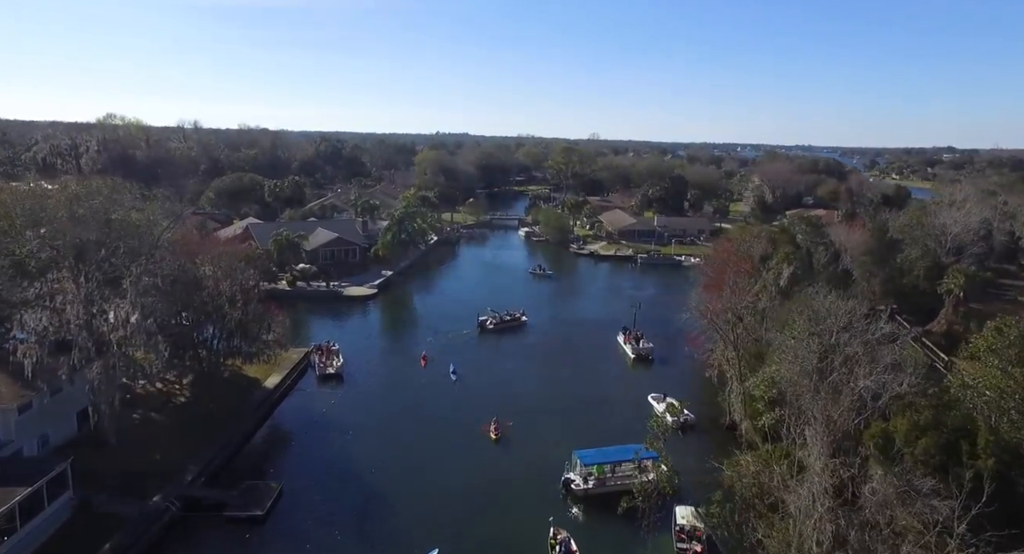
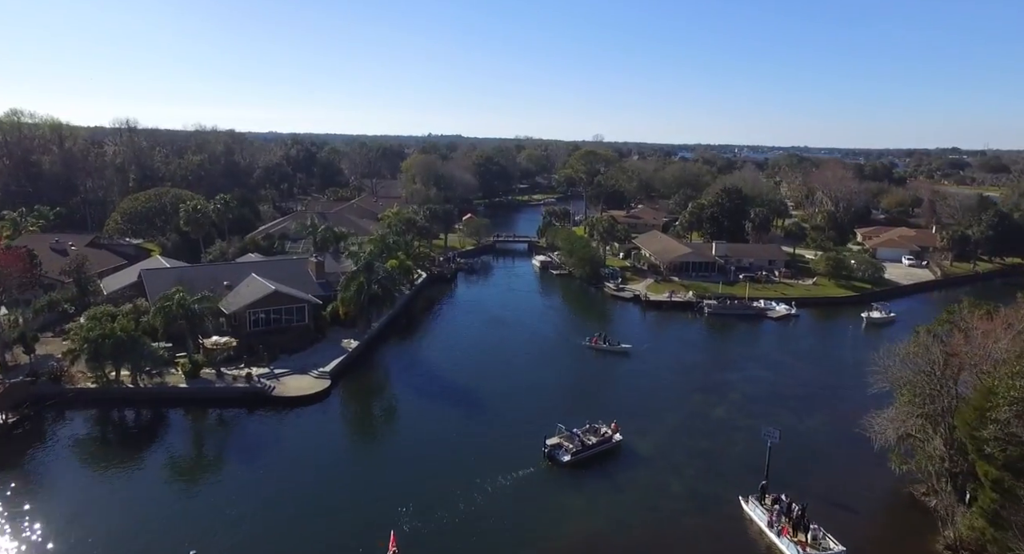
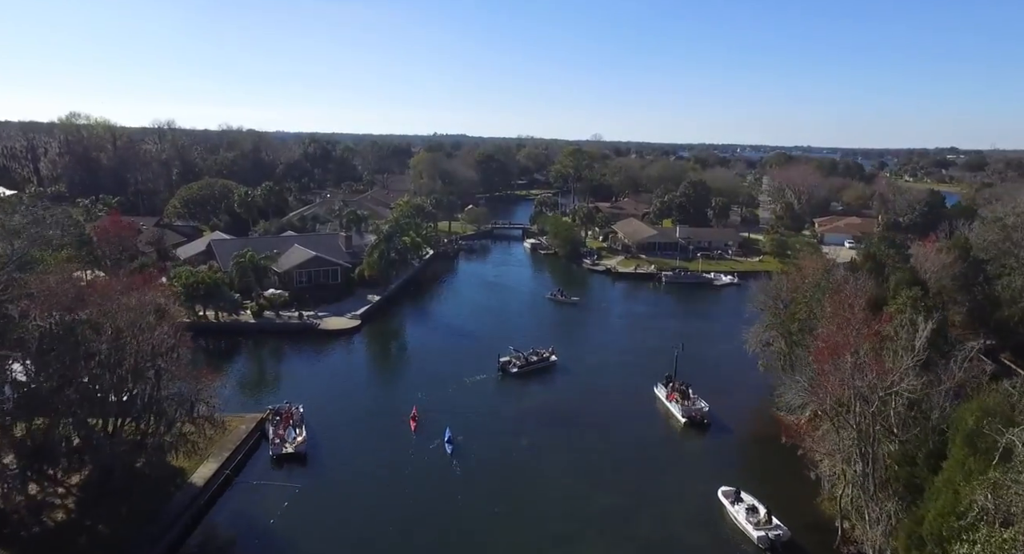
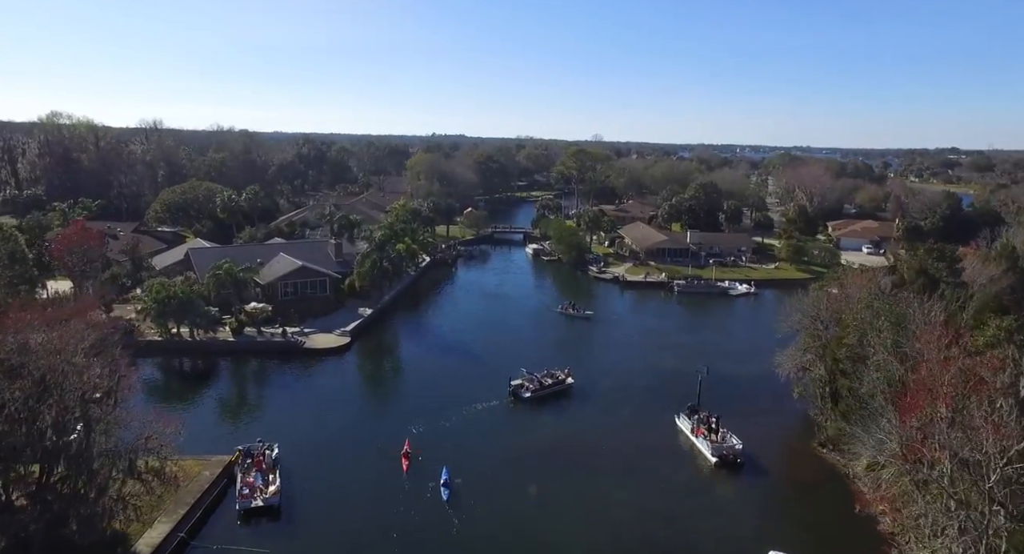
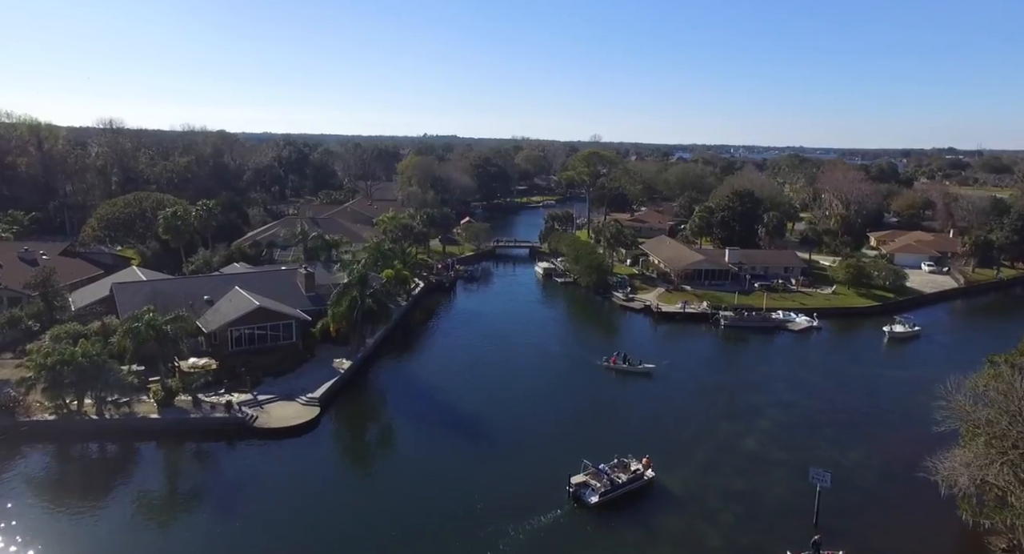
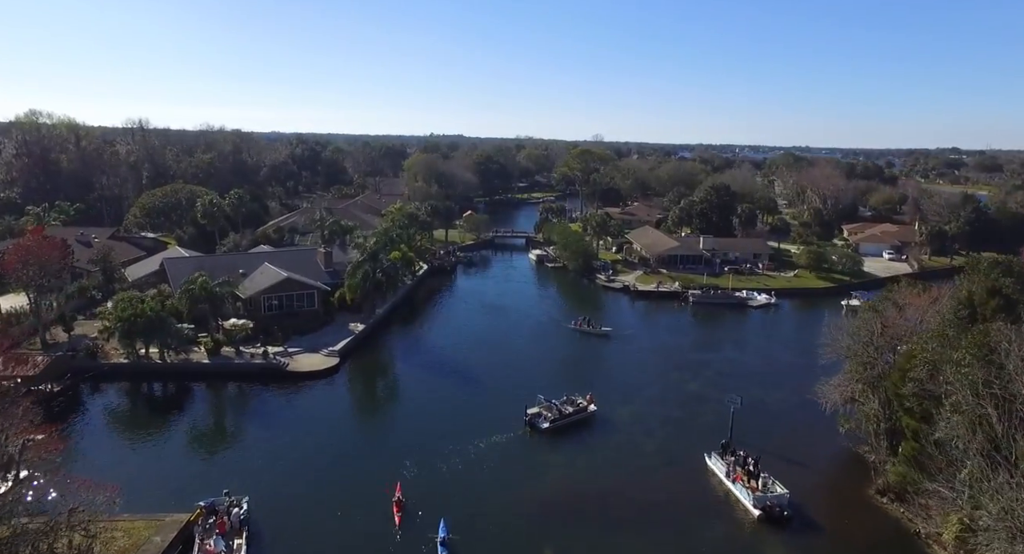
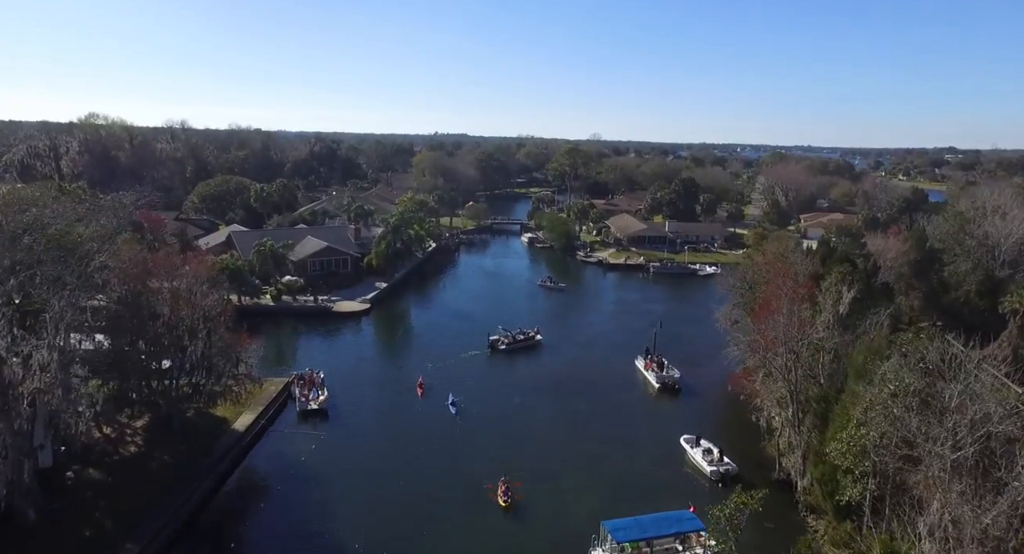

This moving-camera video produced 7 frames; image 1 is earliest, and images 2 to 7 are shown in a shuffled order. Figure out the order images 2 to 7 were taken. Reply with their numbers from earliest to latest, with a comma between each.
7, 3, 4, 6, 2, 5
